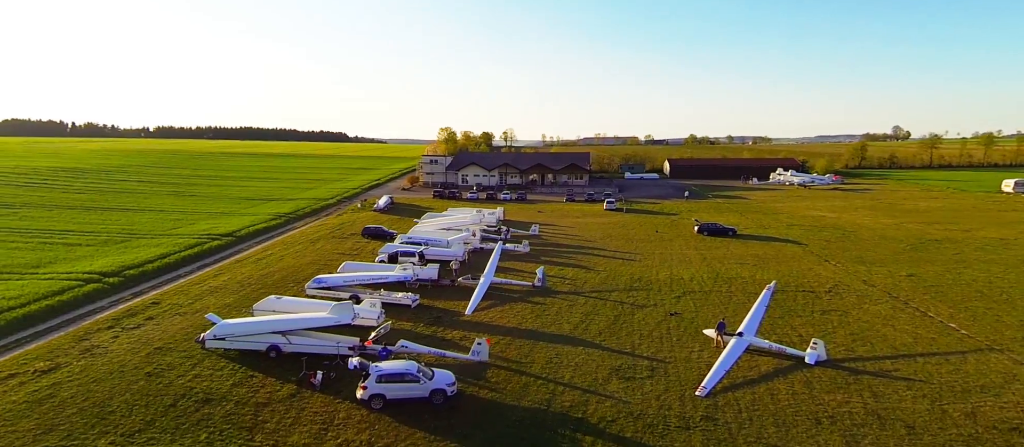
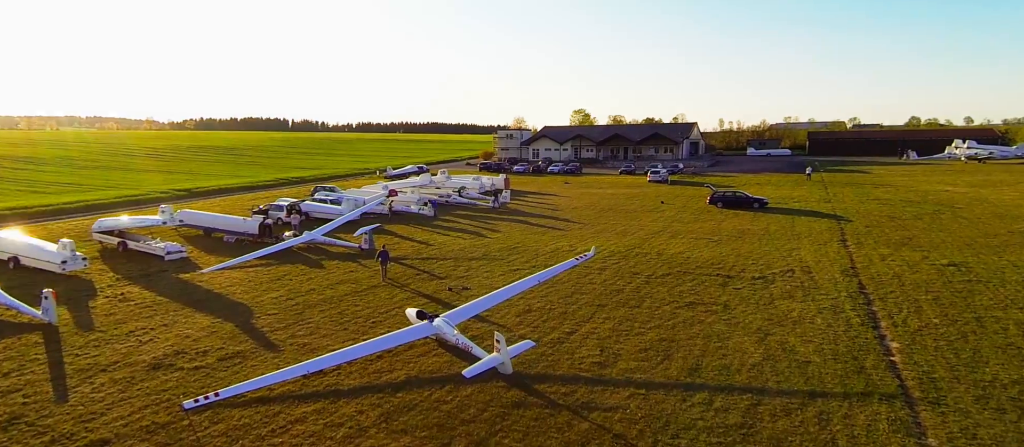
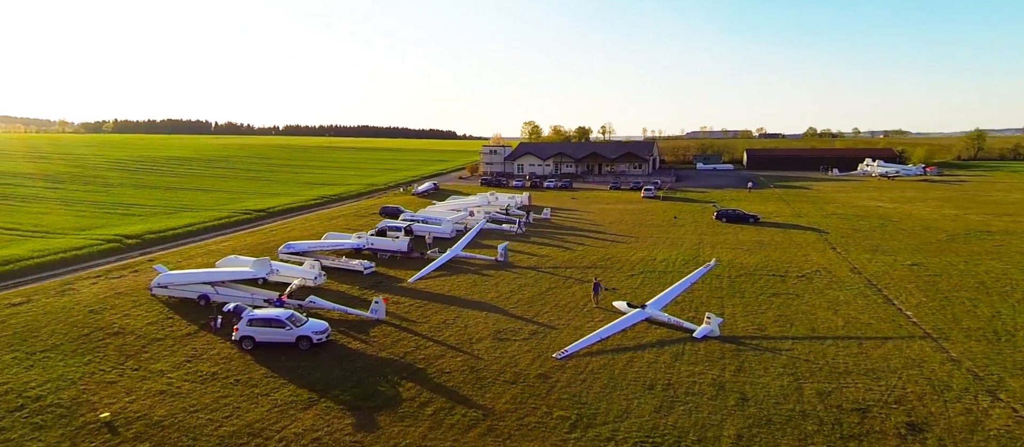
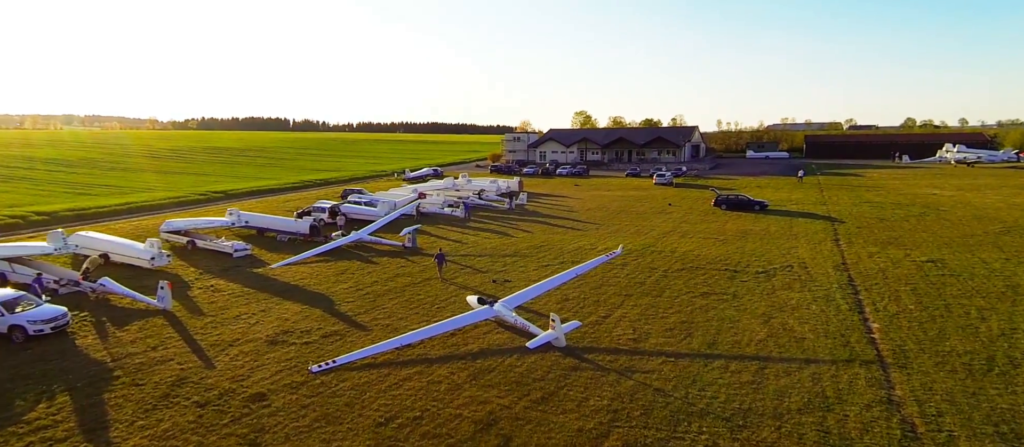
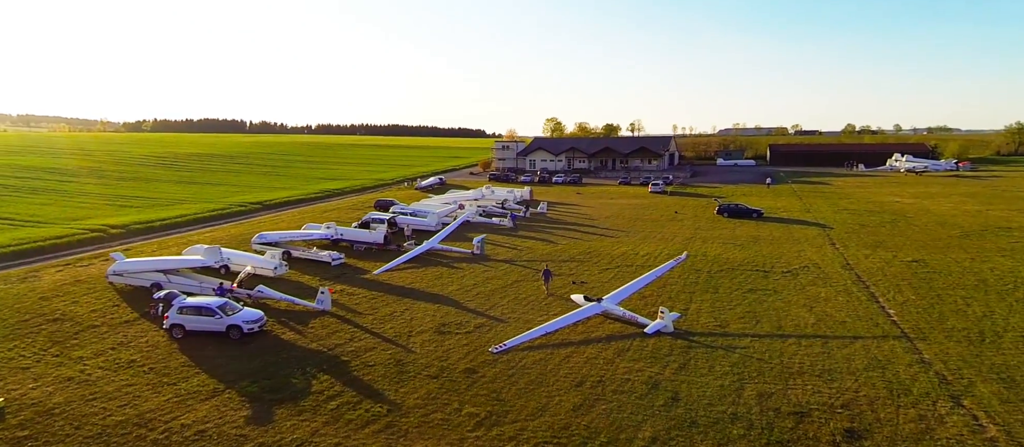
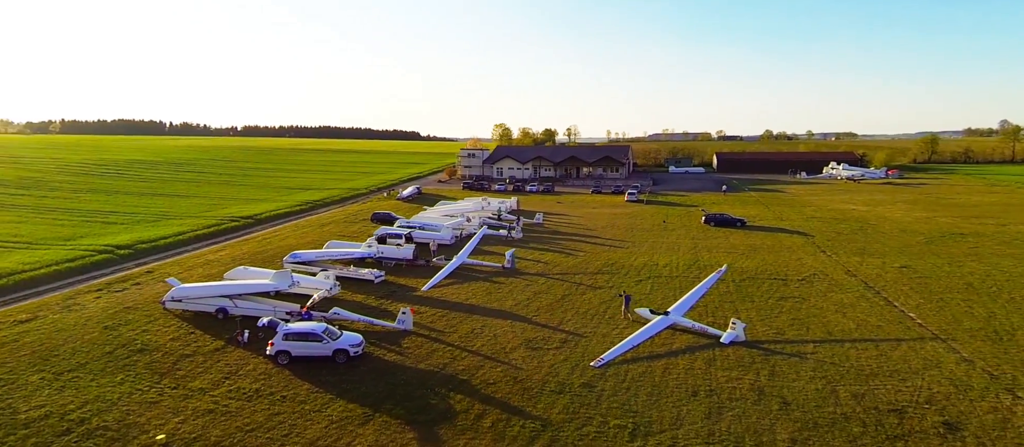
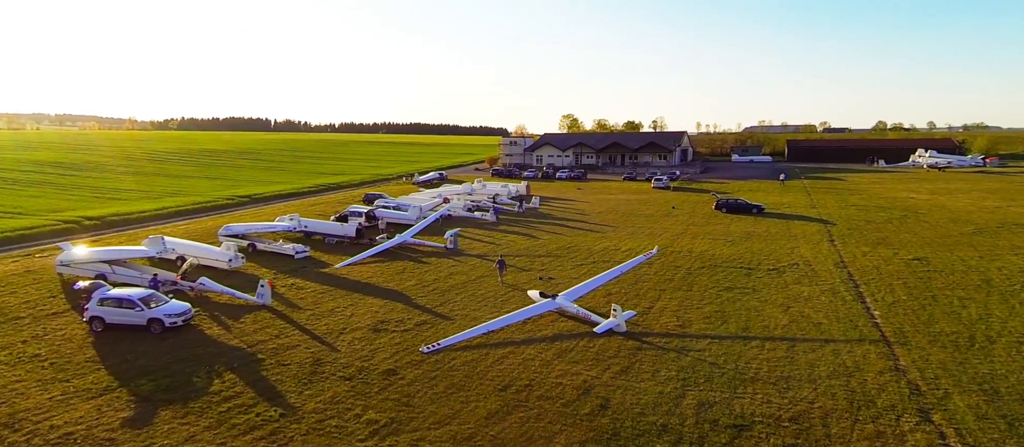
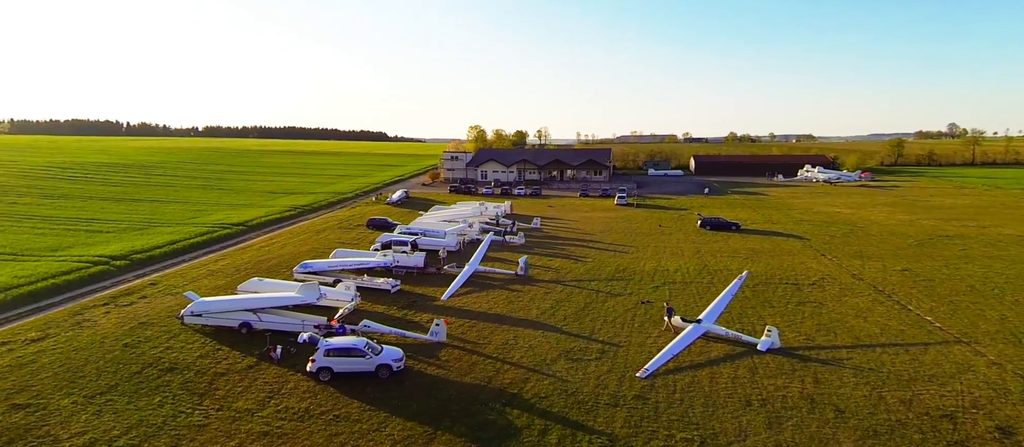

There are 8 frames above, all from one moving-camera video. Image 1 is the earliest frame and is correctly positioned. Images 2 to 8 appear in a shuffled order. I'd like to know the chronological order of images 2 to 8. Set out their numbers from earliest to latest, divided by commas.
8, 6, 3, 5, 7, 4, 2
